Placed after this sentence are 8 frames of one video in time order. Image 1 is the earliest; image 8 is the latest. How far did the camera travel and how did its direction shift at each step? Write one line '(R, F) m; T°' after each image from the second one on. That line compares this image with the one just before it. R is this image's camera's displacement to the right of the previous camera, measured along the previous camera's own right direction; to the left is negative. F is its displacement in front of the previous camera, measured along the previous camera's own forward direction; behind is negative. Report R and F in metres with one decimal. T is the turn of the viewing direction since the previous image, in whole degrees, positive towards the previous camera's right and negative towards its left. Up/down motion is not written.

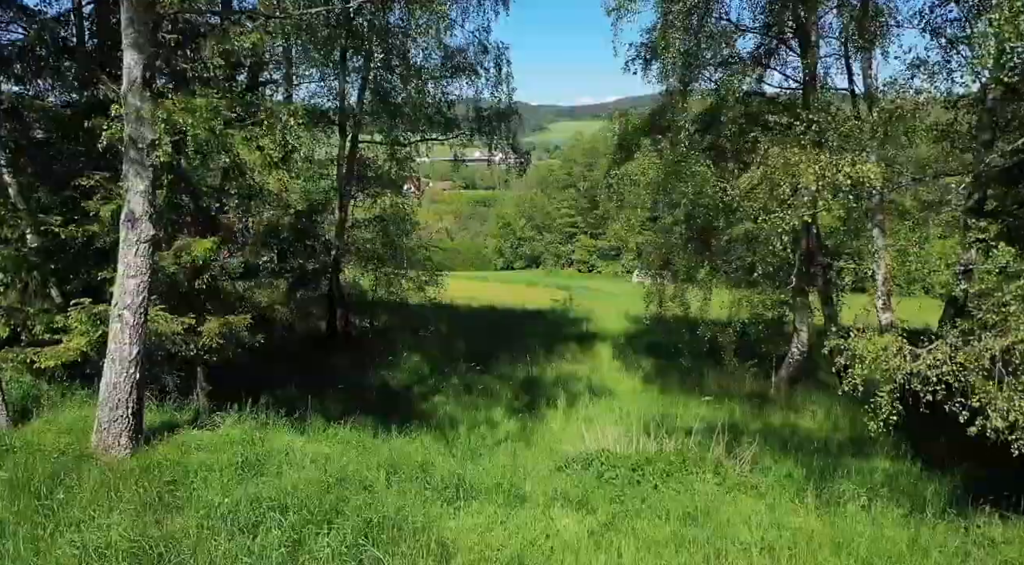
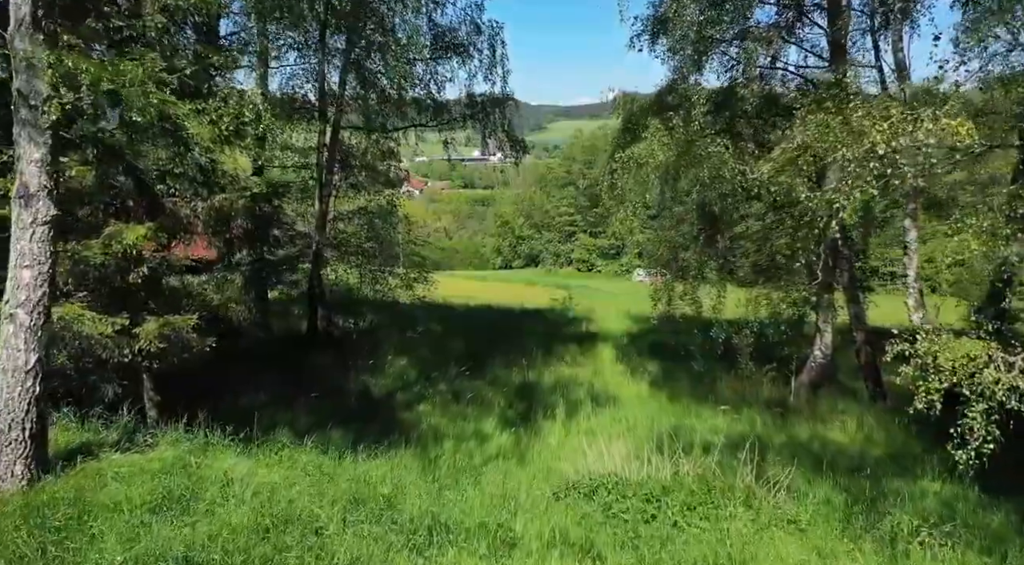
(+0.1, +1.0) m; 0°
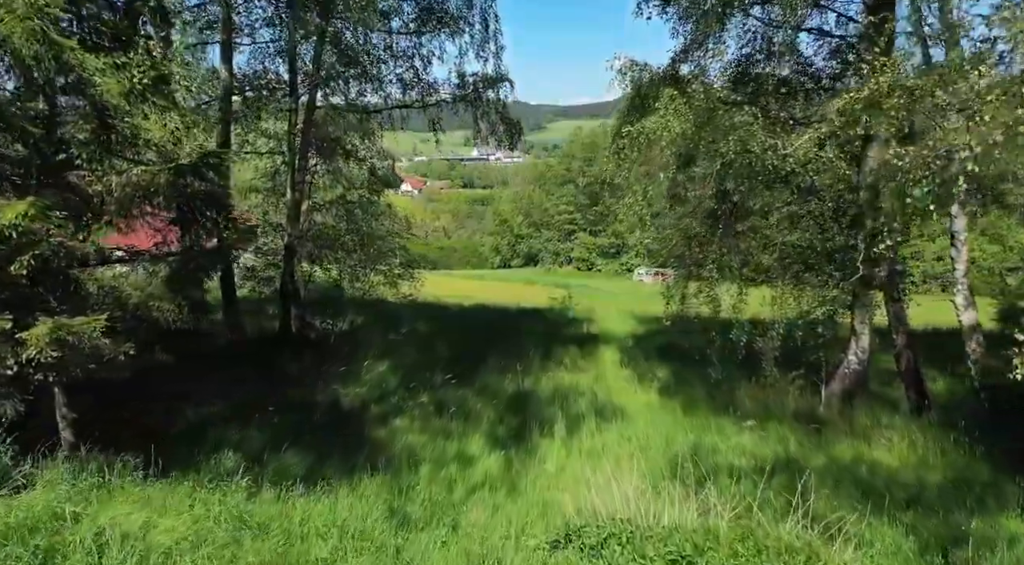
(+0.1, +1.2) m; 0°
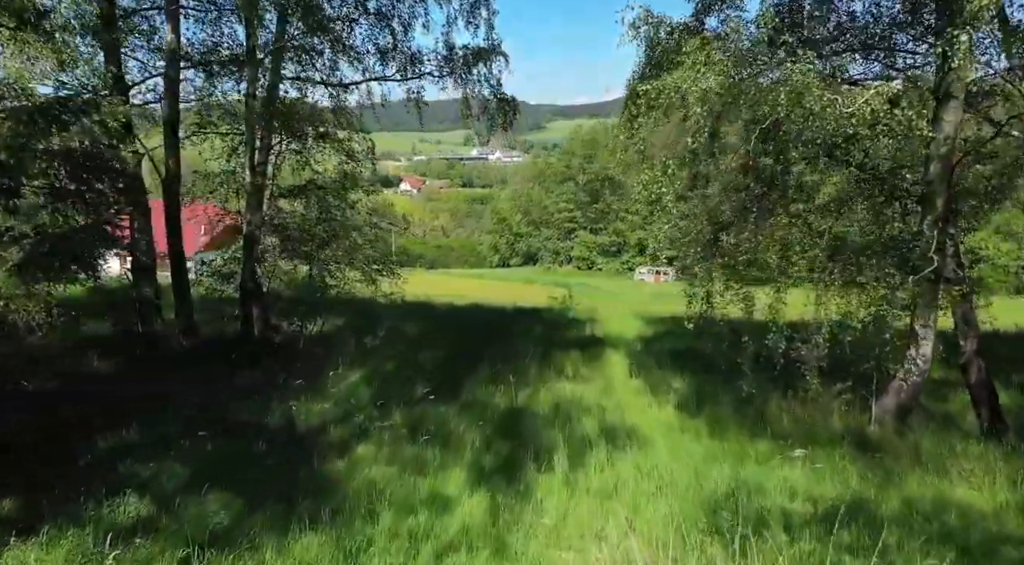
(+0.1, +1.4) m; 0°
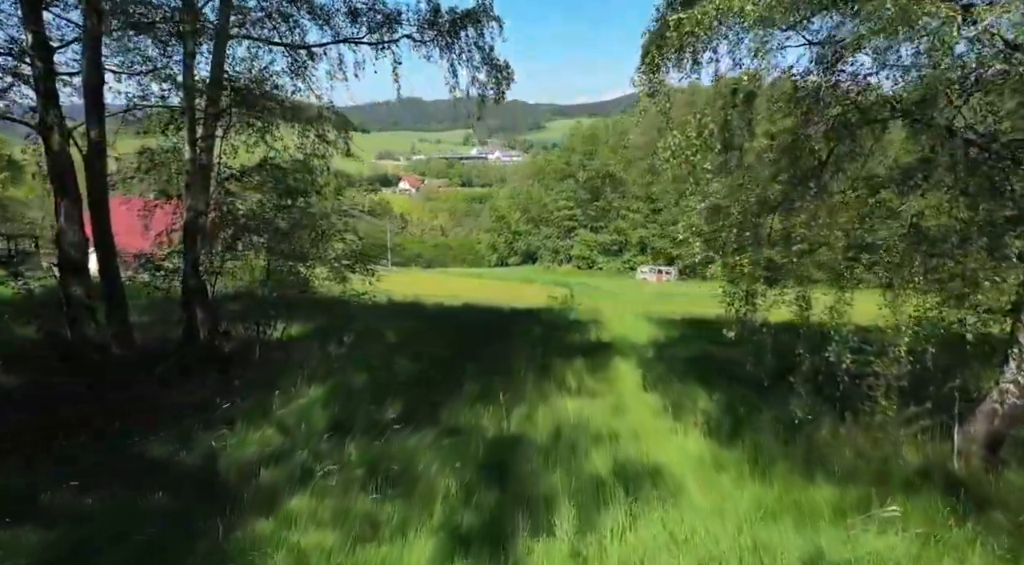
(+0.1, +1.6) m; 0°
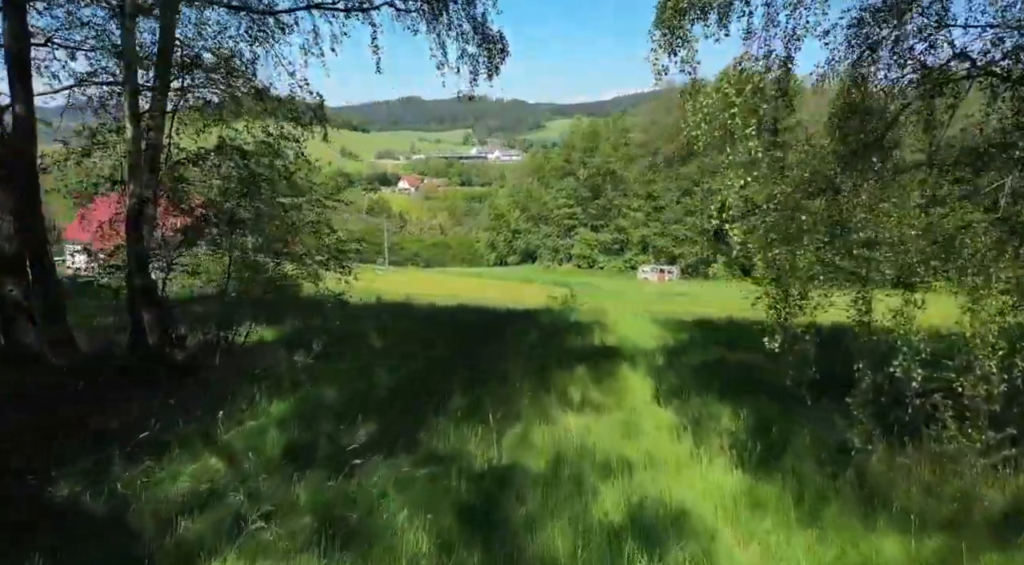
(+0.1, +1.1) m; 0°
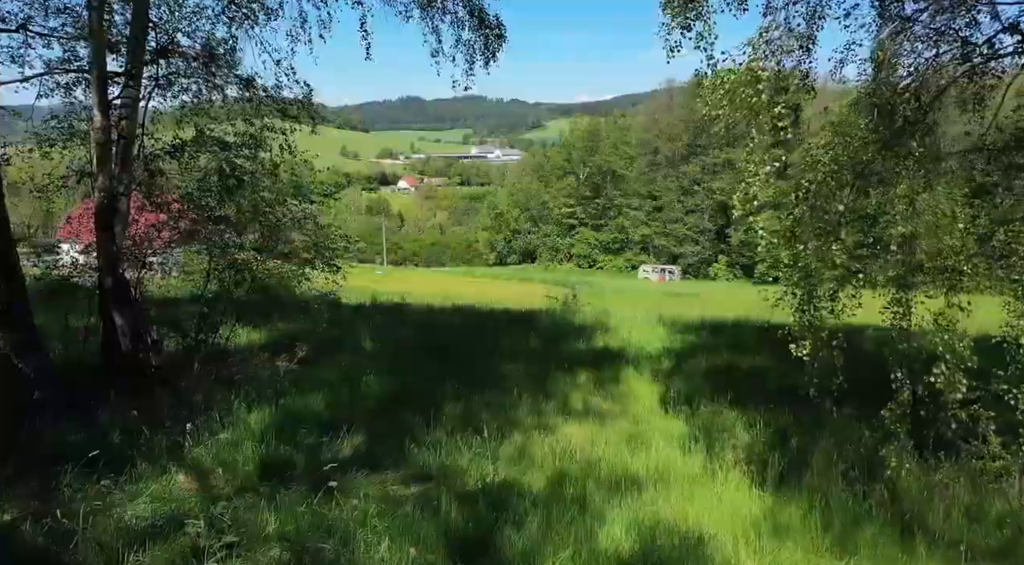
(0.0, +0.5) m; 0°
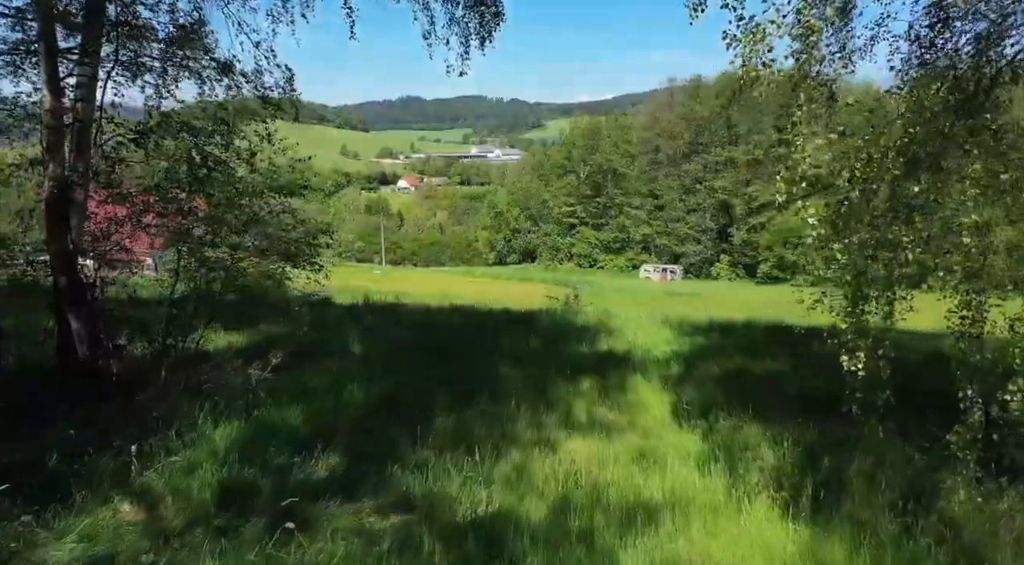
(0.0, +0.7) m; 0°
